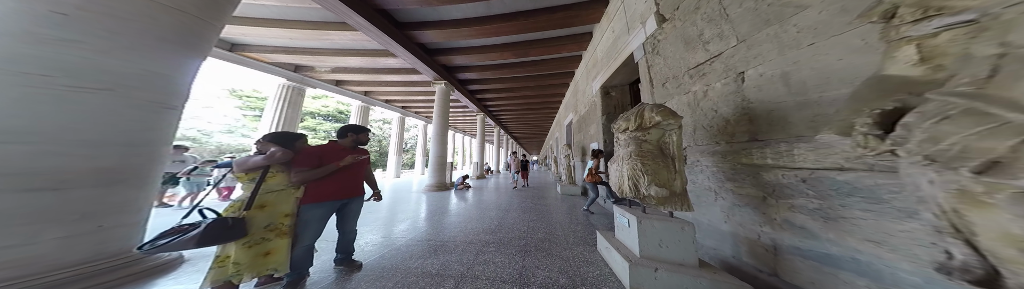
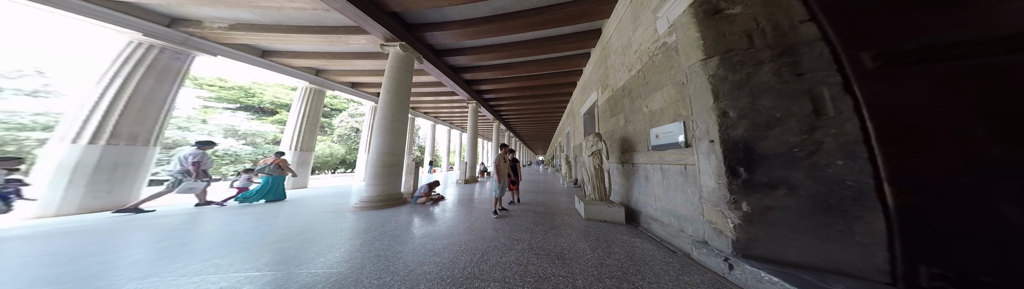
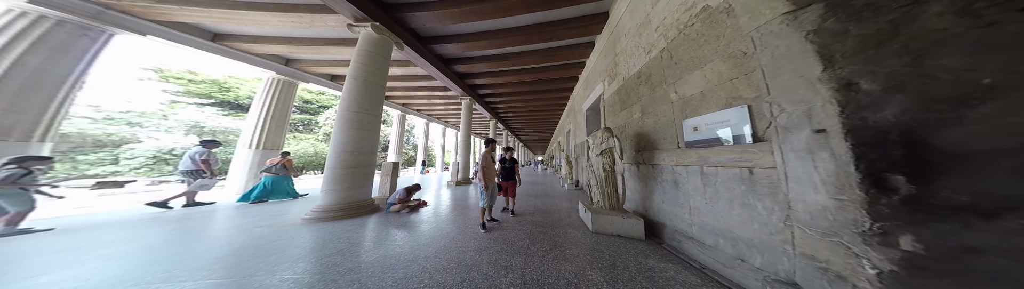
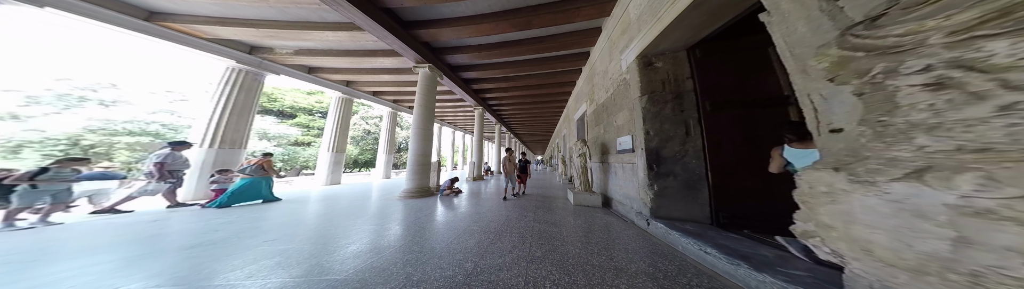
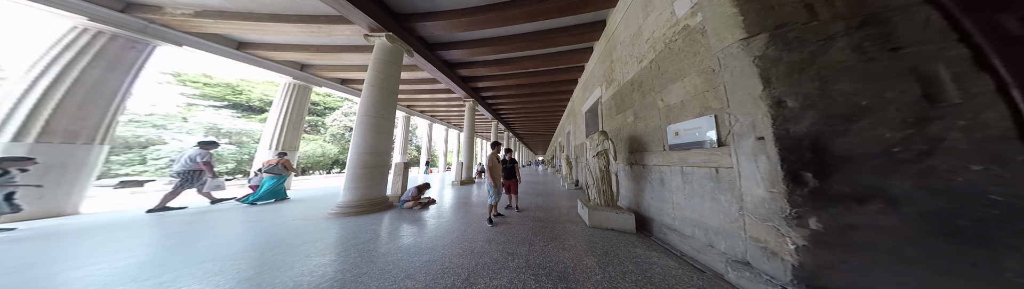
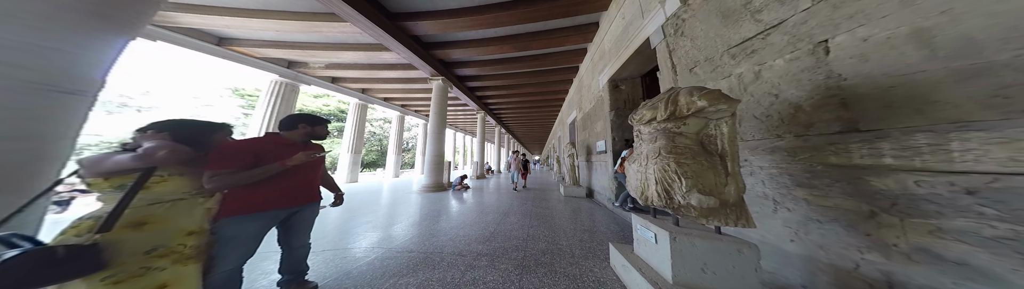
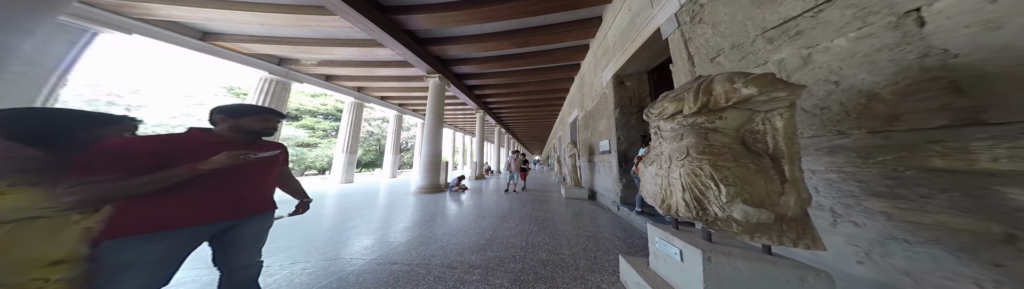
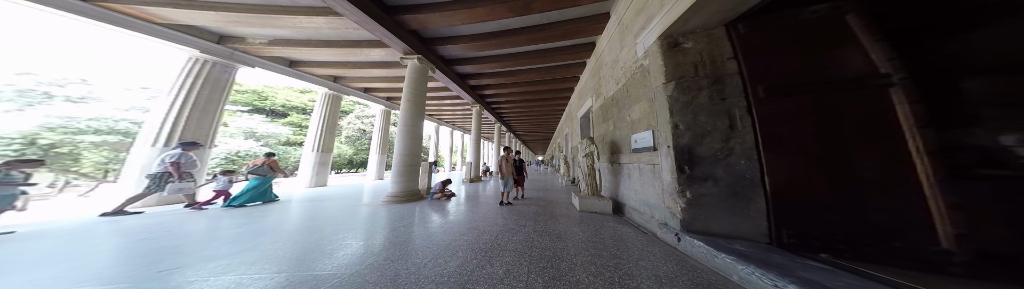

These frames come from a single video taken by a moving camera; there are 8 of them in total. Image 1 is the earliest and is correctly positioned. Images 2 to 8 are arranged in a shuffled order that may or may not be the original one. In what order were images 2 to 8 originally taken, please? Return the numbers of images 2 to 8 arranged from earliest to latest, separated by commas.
6, 7, 4, 8, 2, 5, 3
